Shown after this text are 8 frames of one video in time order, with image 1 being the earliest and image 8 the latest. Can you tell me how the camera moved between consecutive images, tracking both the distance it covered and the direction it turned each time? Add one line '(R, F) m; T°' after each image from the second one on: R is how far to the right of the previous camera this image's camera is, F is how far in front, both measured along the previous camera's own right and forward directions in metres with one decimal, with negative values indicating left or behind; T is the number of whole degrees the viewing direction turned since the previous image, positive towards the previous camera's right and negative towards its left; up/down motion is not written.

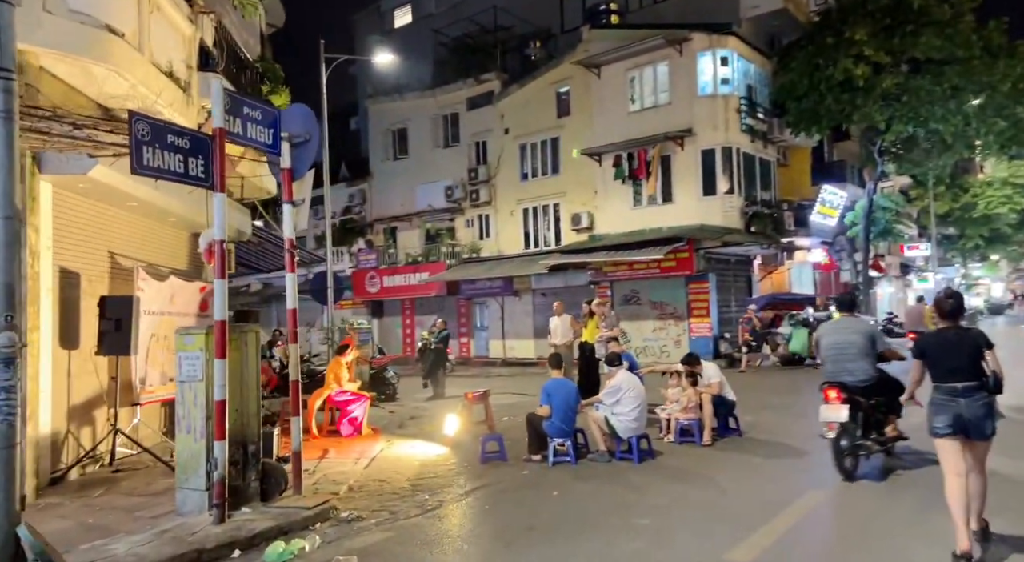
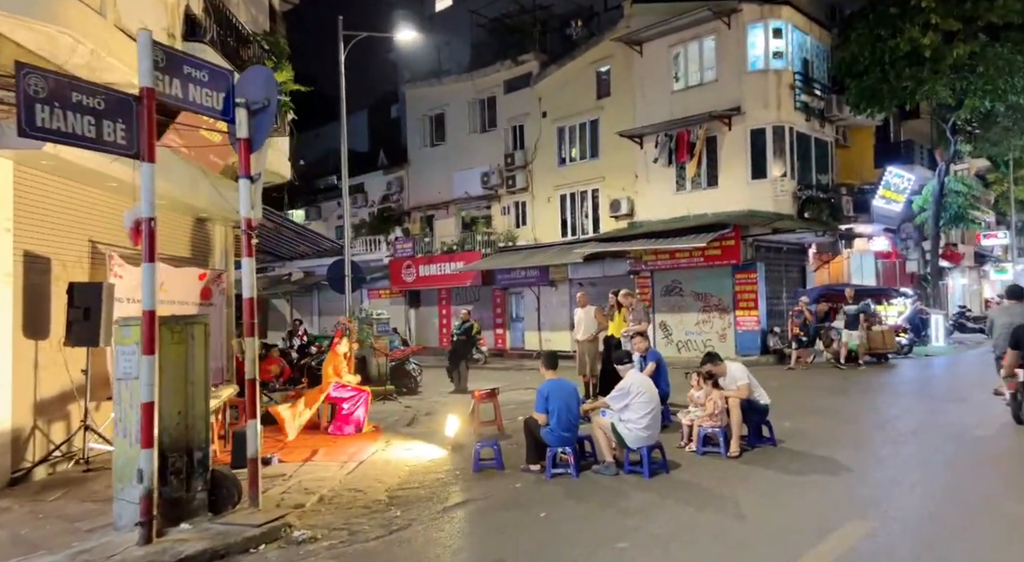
(+0.5, +0.9) m; -4°
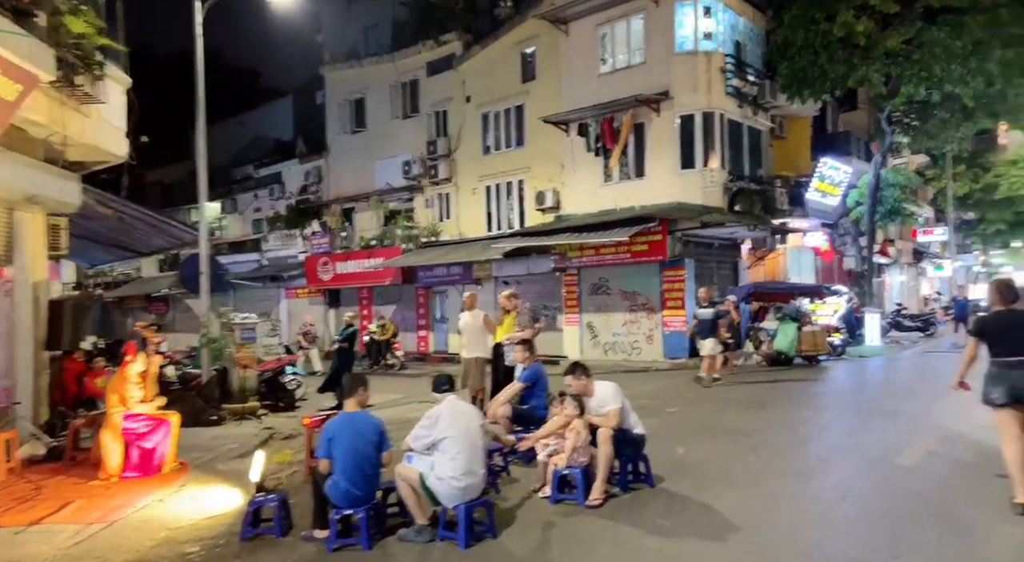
(+1.1, +1.7) m; +3°
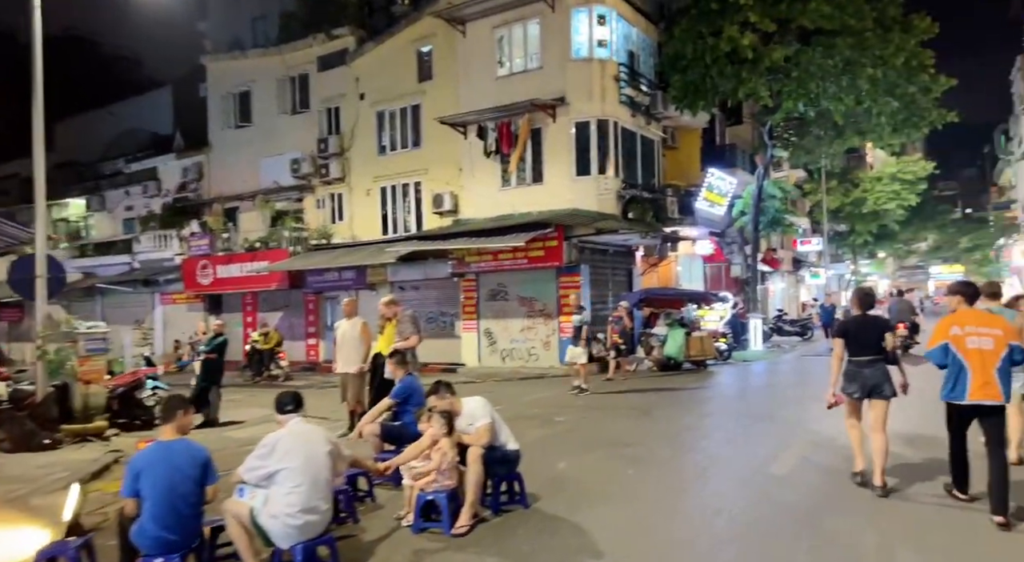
(+0.2, +0.3) m; +7°
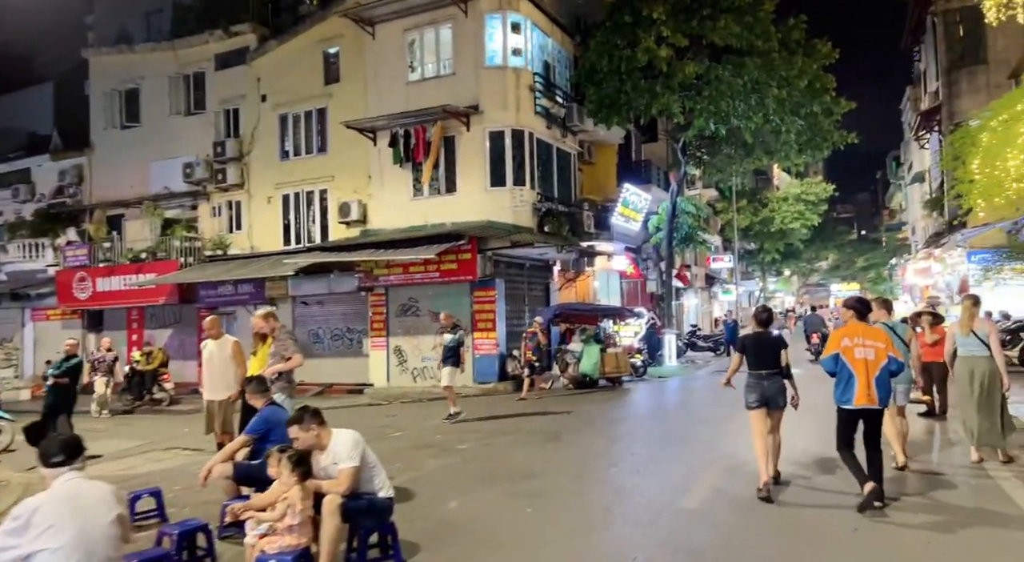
(+0.2, +0.8) m; +6°
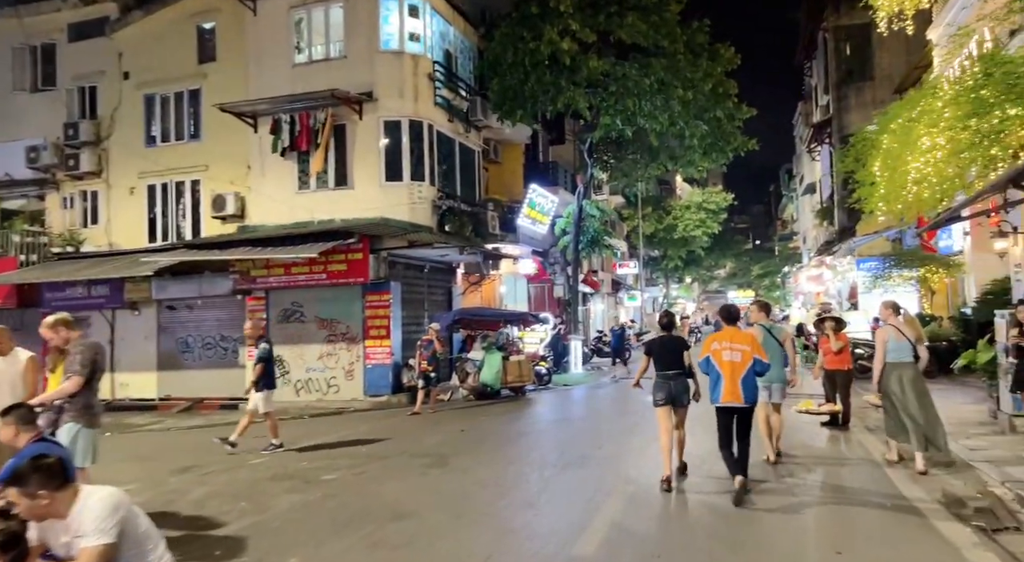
(+0.3, +1.3) m; +7°
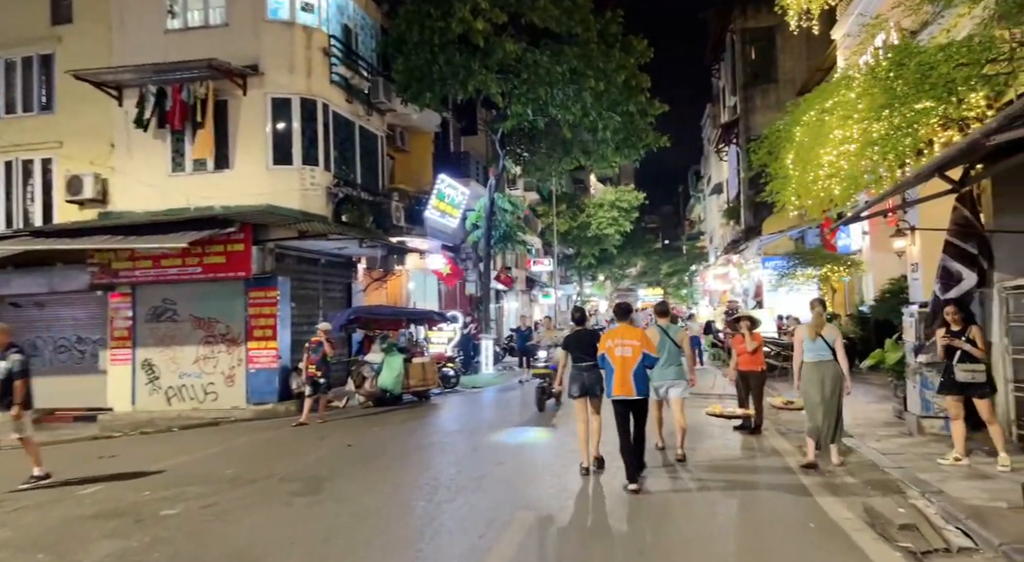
(+0.3, +1.3) m; +6°
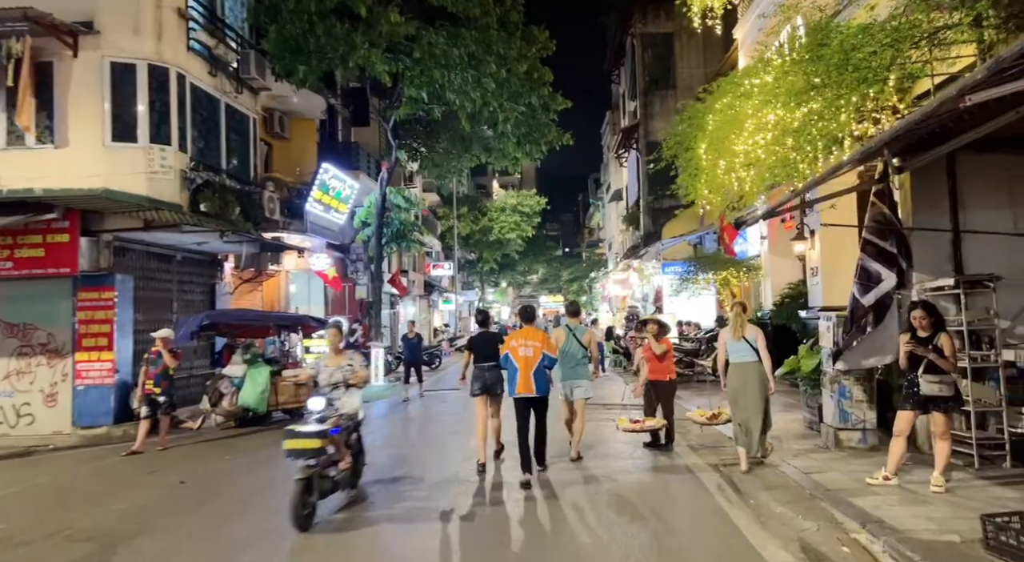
(+0.3, +1.8) m; +7°
